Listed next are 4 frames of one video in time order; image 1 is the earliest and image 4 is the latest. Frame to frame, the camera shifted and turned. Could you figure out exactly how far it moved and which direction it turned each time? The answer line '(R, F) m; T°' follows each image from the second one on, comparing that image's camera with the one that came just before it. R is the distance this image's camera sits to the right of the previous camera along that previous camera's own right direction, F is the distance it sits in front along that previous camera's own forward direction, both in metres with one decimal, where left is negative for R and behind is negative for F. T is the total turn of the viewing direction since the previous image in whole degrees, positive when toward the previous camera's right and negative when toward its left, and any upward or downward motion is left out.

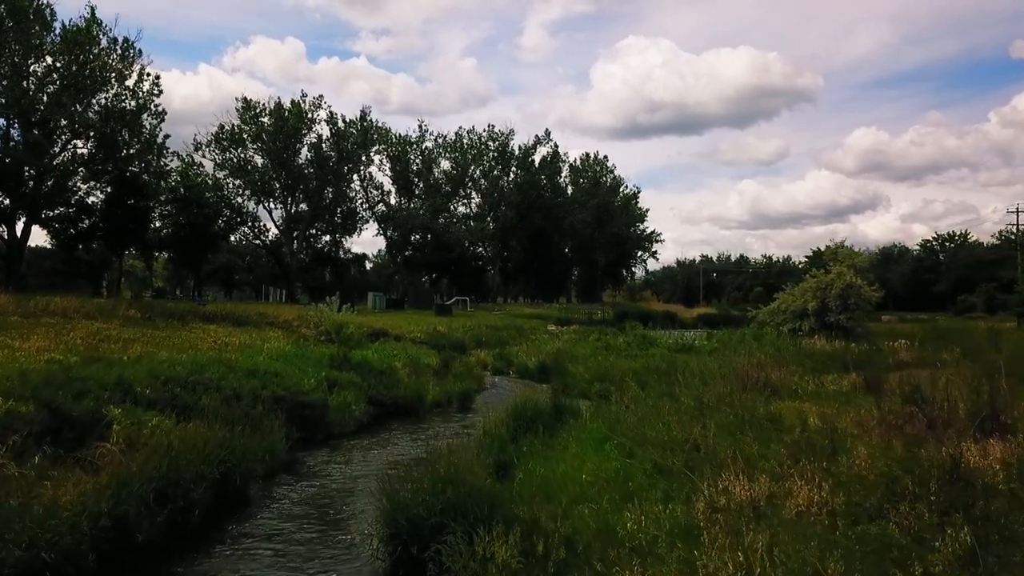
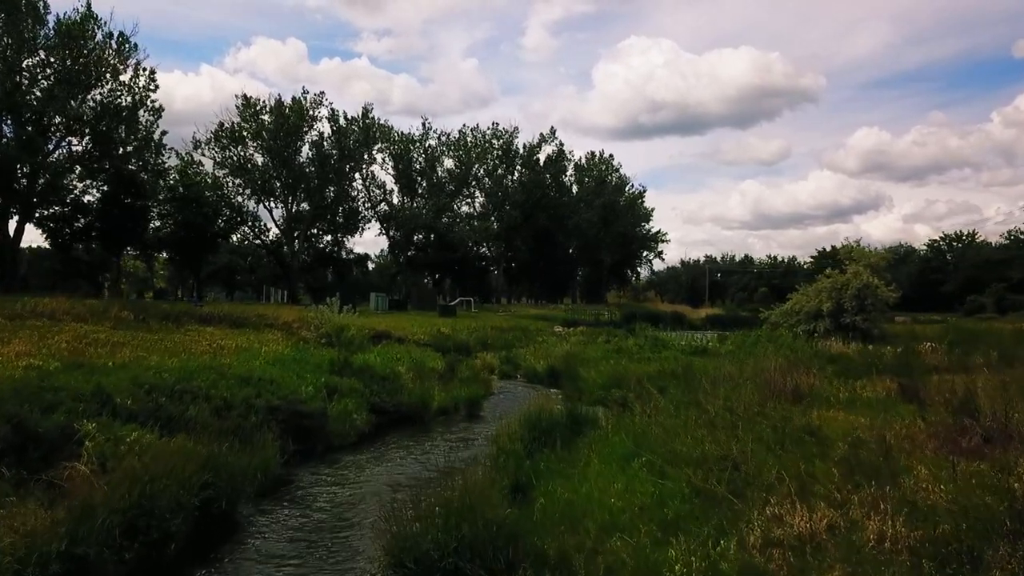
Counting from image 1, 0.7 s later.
(-0.2, +0.8) m; 0°
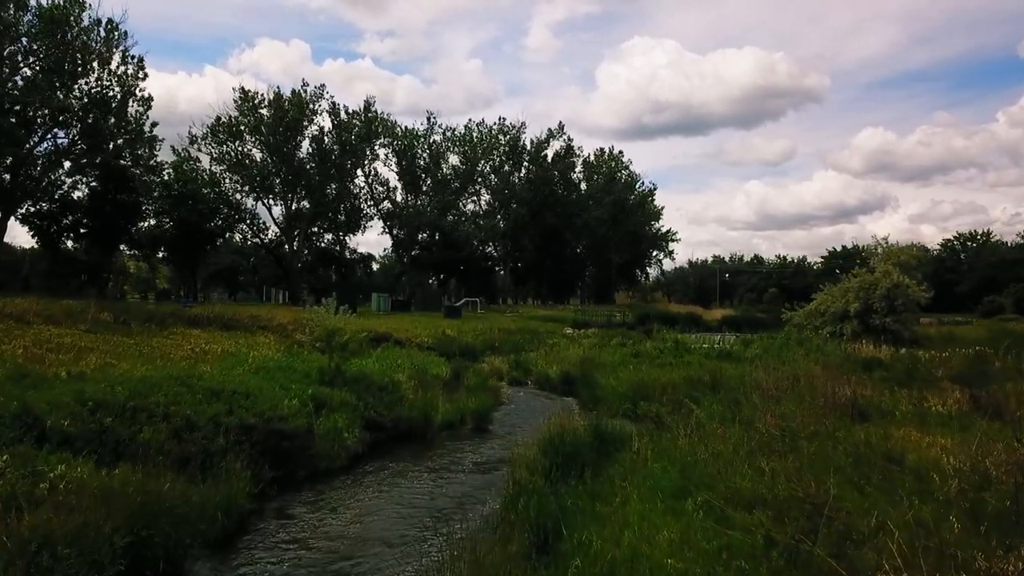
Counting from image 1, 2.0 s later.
(-0.1, +1.5) m; 0°
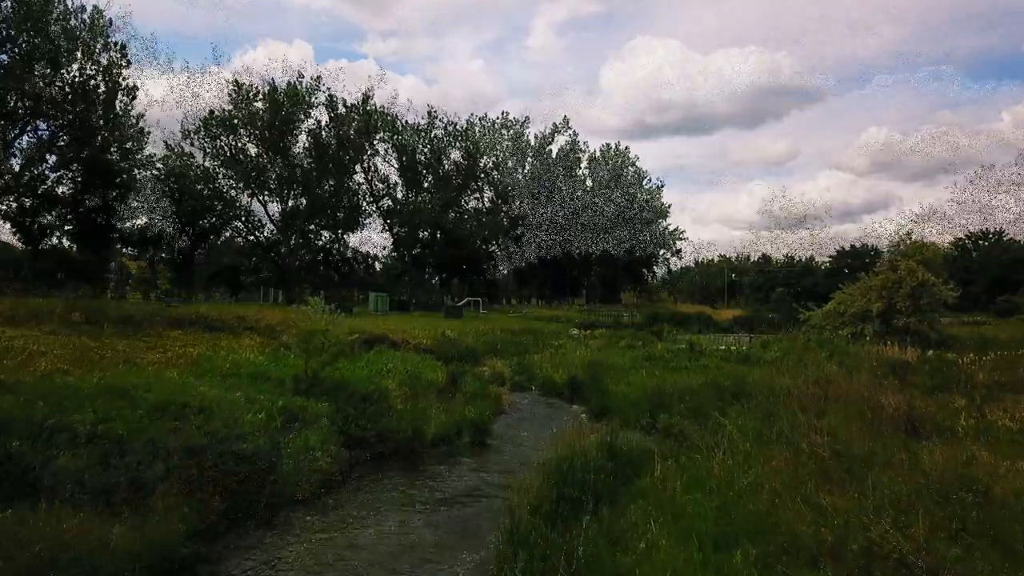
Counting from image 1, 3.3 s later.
(+0.1, +1.3) m; 0°
